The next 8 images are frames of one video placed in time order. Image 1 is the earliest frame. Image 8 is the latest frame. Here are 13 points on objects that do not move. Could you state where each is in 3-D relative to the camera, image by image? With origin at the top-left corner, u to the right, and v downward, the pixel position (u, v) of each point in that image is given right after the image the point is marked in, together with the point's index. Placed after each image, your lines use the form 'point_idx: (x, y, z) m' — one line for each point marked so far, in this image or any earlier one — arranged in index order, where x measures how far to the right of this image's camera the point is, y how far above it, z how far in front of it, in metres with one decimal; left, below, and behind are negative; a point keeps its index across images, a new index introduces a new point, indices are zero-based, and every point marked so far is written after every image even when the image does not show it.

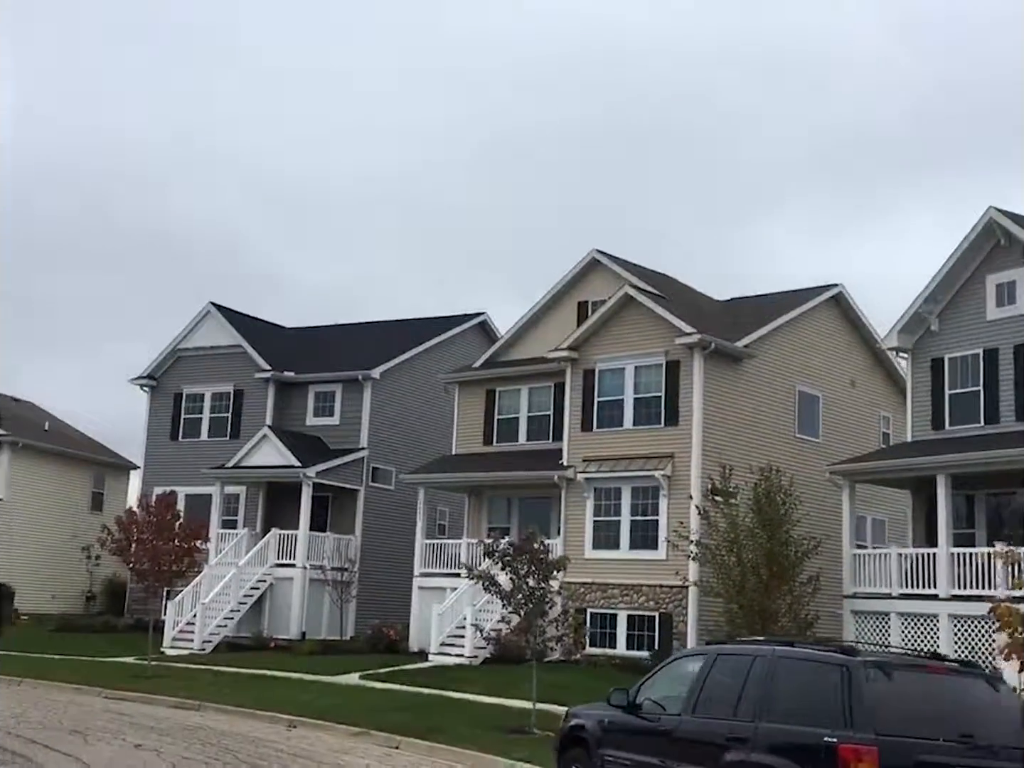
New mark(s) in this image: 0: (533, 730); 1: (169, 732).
0: (+0.3, -5.0, +17.5) m
1: (-4.5, -4.6, +16.1) m
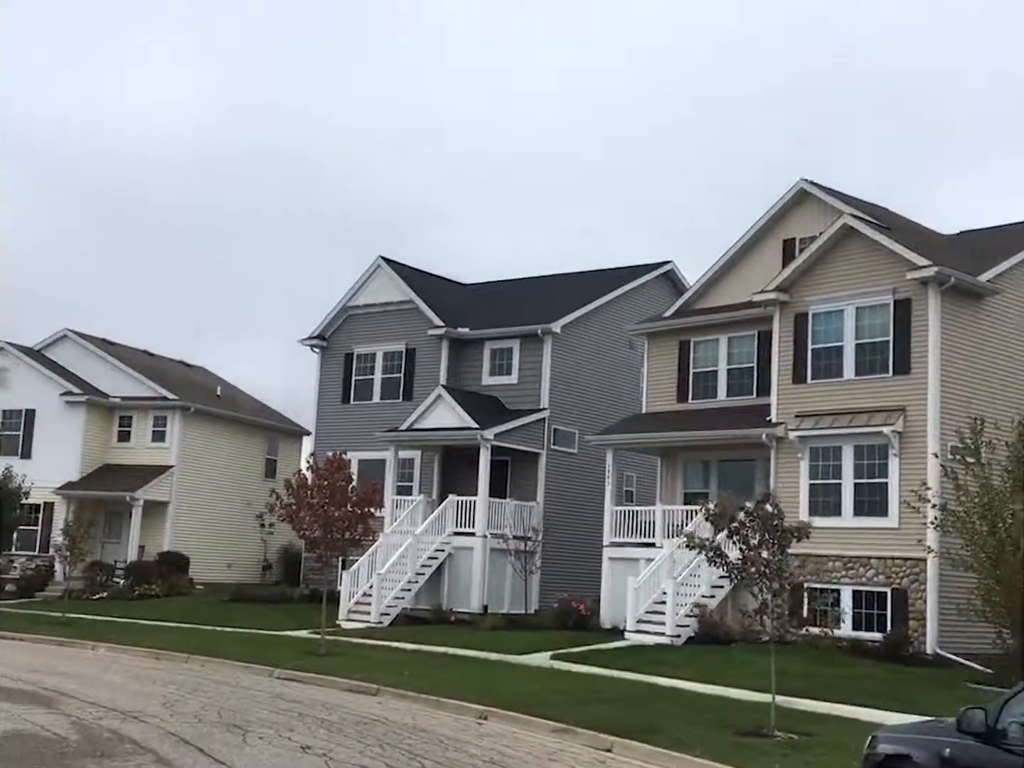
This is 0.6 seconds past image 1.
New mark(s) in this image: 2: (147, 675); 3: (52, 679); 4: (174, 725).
0: (+3.1, -4.1, +14.5) m
1: (-1.9, -3.8, +13.7) m
2: (-5.5, -4.4, +18.2) m
3: (-6.2, -4.0, +16.4) m
4: (-3.5, -3.5, +12.7) m
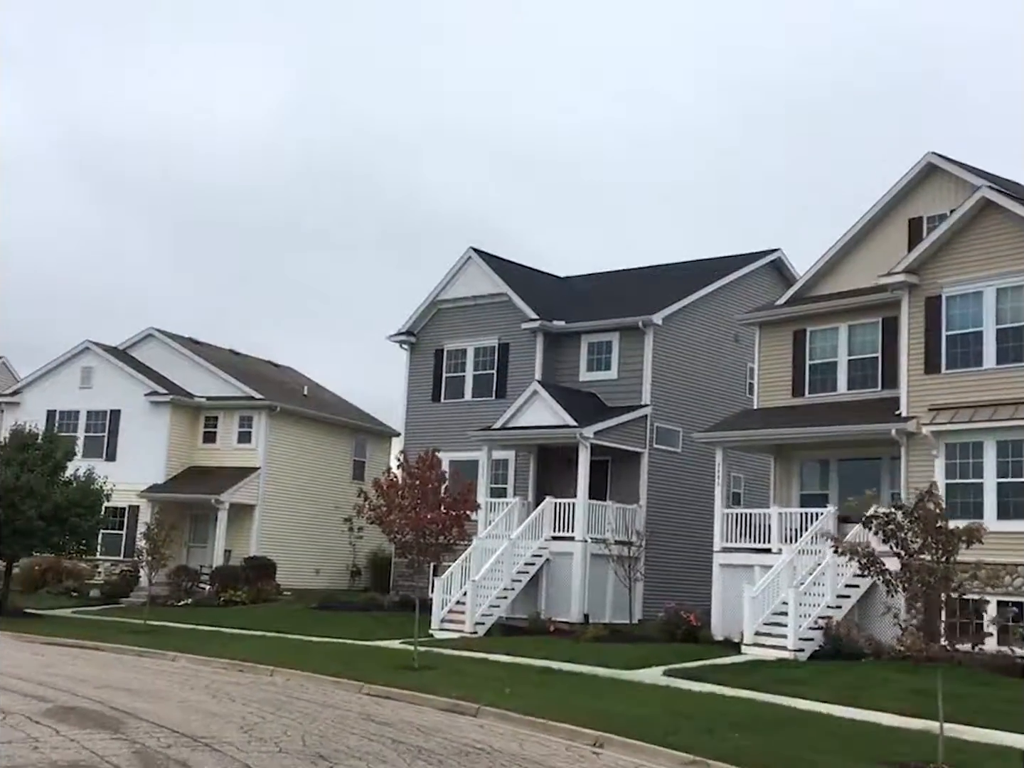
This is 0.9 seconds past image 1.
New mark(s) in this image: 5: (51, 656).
0: (+4.4, -3.9, +12.4) m
1: (-0.7, -3.7, +11.9) m
2: (-3.9, -4.2, +16.7) m
3: (-4.8, -3.8, +14.9) m
4: (-2.3, -3.4, +11.0) m
5: (-7.6, -4.4, +19.9) m
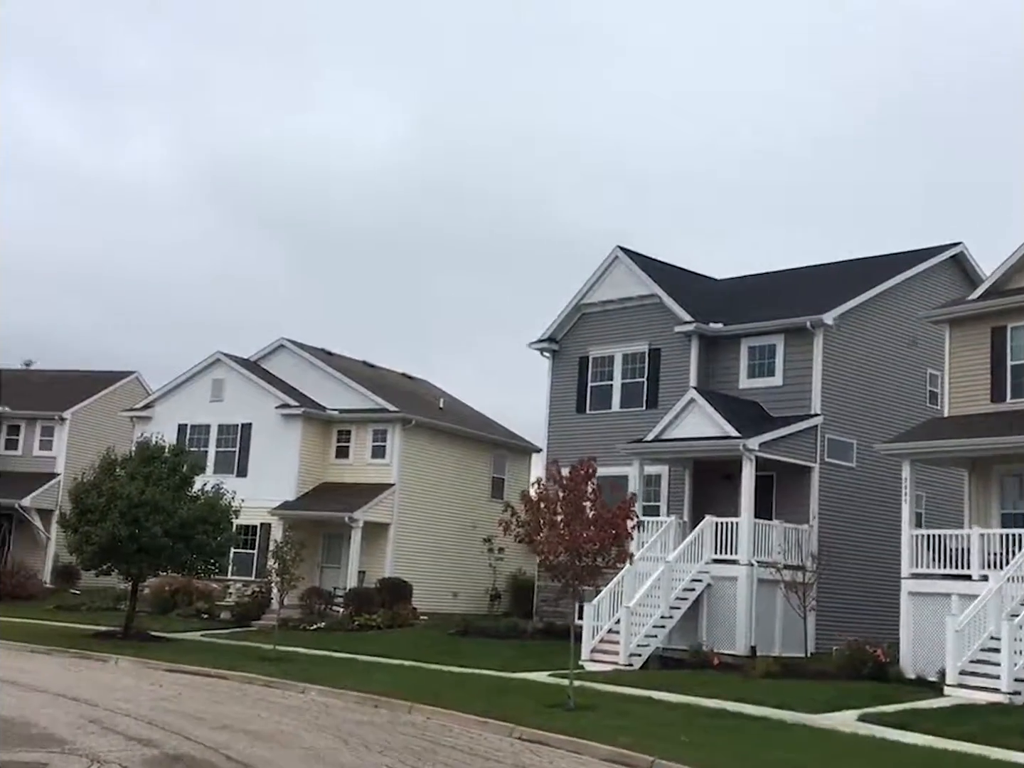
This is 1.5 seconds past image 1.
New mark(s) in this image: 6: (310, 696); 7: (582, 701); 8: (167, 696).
0: (+6.0, -3.7, +9.3) m
1: (+0.9, -3.5, +9.4) m
2: (-1.8, -4.2, +14.5) m
3: (-2.9, -3.8, +12.8) m
4: (-0.9, -3.2, +8.7) m
5: (-5.1, -4.5, +18.1) m
6: (-3.1, -4.9, +19.0) m
7: (+1.0, -4.8, +18.3) m
8: (-4.7, -4.2, +16.6) m
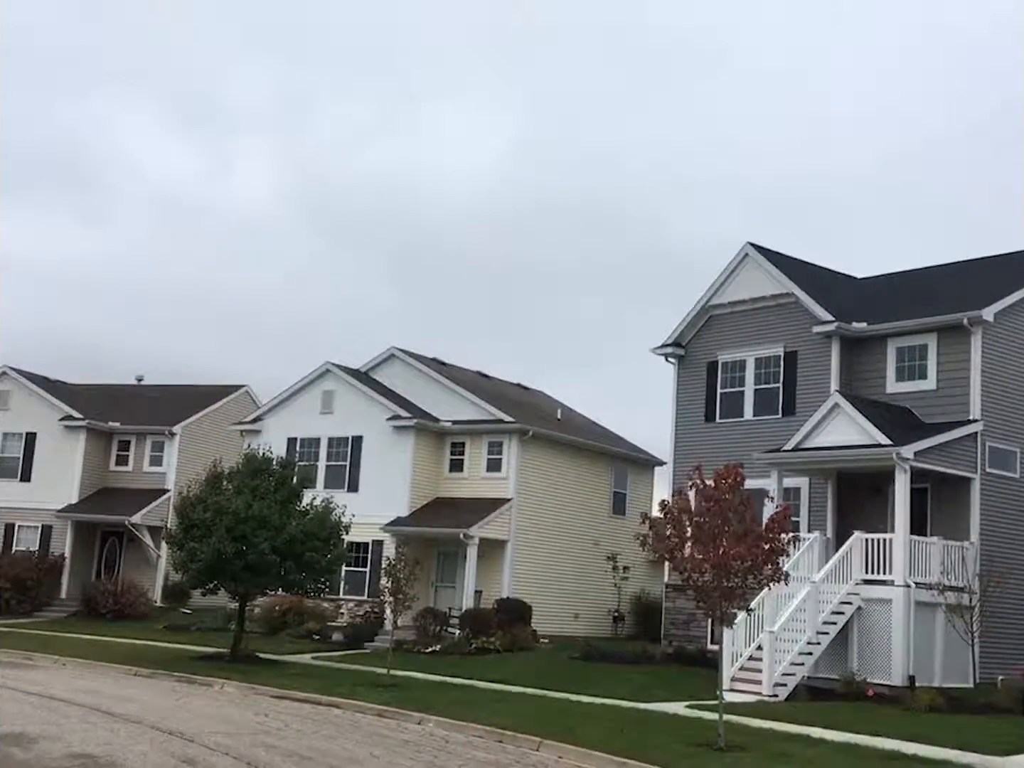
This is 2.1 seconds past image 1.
0: (+7.0, -3.5, +6.8) m
1: (+2.0, -3.3, +7.3) m
2: (-0.3, -4.1, +12.7) m
3: (-1.5, -3.7, +11.1) m
4: (+0.2, -3.0, +6.8) m
5: (-3.2, -4.5, +16.5) m
6: (-1.2, -4.9, +17.3) m
7: (+2.9, -4.7, +16.2) m
8: (-2.9, -4.2, +15.0) m
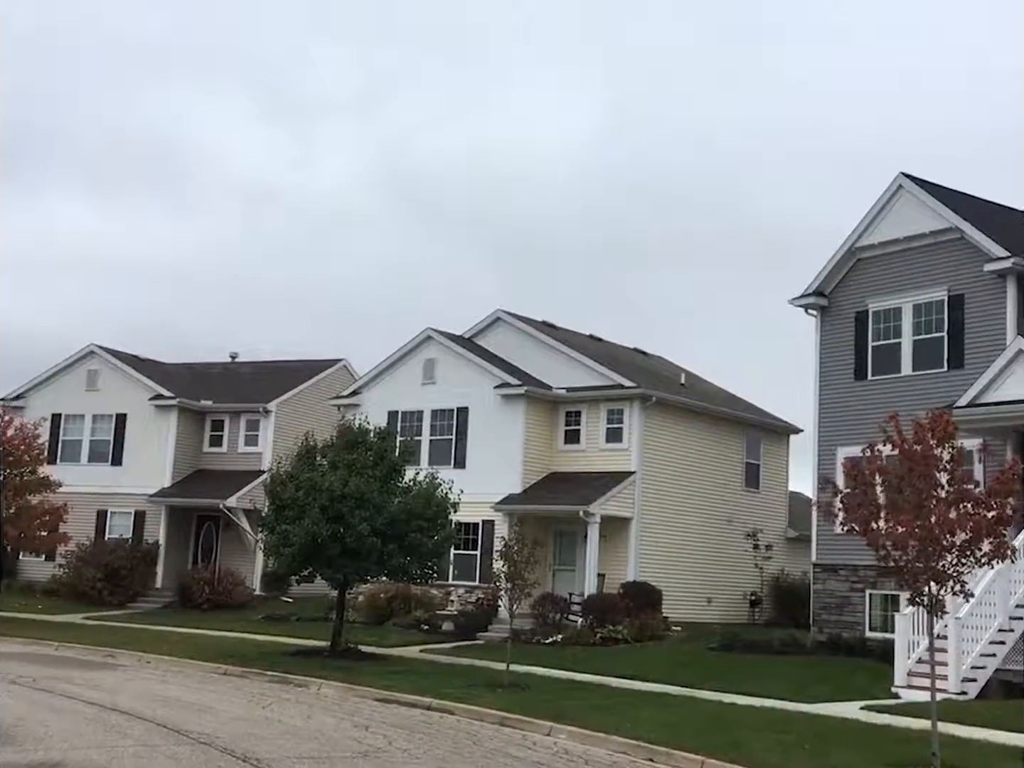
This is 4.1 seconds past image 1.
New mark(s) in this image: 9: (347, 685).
0: (+7.8, -2.7, +3.2) m
1: (+2.9, -2.7, +4.1) m
2: (+1.1, -3.5, +9.6) m
3: (-0.3, -3.1, +8.1) m
4: (+1.0, -2.5, +3.7) m
5: (-1.5, -3.9, +13.7) m
6: (+0.6, -4.2, +14.3) m
7: (+4.6, -3.9, +12.8) m
8: (-1.4, -3.6, +12.1) m
9: (-2.5, -4.6, +18.5) m
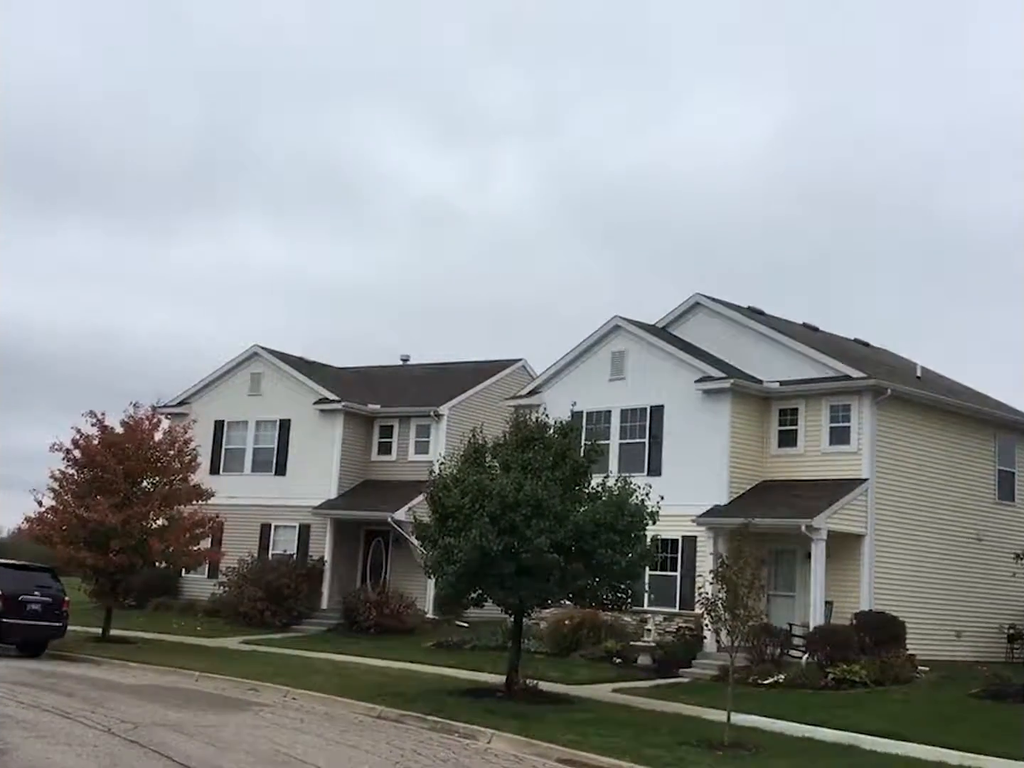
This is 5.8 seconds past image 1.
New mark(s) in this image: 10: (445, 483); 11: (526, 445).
0: (+8.0, -2.1, -2.0) m
1: (+3.2, -2.1, -0.3) m
2: (+2.3, -3.0, +5.3) m
3: (+0.8, -2.6, +4.1) m
4: (+1.3, -1.9, -0.4) m
5: (+0.3, -3.5, +9.7) m
6: (+2.5, -3.8, +10.0) m
7: (+6.2, -3.5, +8.0) m
8: (+0.3, -3.2, +8.2) m
9: (+0.1, -4.3, +14.6) m
10: (-1.0, -1.5, +18.8) m
11: (+0.2, -0.9, +18.9) m
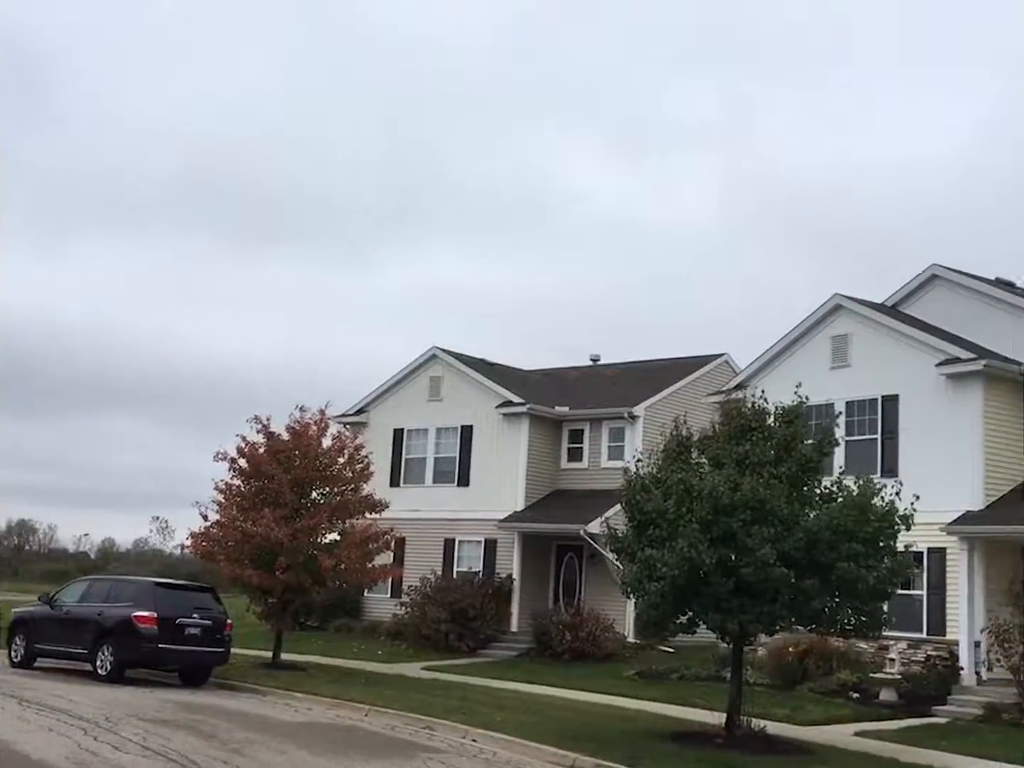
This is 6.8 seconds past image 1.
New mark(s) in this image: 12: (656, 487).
0: (+7.3, -1.3, -6.3) m
1: (+2.9, -1.5, -3.9) m
2: (+2.9, -2.5, +1.8) m
3: (+1.2, -2.1, +0.9) m
4: (+1.0, -1.3, -3.7) m
5: (+1.7, -3.1, +6.5) m
6: (+3.9, -3.3, +6.4) m
7: (+7.2, -2.9, +3.9) m
8: (+1.3, -2.8, +5.0) m
9: (+2.3, -3.9, +11.3) m
10: (+1.7, -1.3, +15.7) m
11: (+2.9, -0.7, +15.6) m
12: (+1.8, -1.3, +15.5) m
